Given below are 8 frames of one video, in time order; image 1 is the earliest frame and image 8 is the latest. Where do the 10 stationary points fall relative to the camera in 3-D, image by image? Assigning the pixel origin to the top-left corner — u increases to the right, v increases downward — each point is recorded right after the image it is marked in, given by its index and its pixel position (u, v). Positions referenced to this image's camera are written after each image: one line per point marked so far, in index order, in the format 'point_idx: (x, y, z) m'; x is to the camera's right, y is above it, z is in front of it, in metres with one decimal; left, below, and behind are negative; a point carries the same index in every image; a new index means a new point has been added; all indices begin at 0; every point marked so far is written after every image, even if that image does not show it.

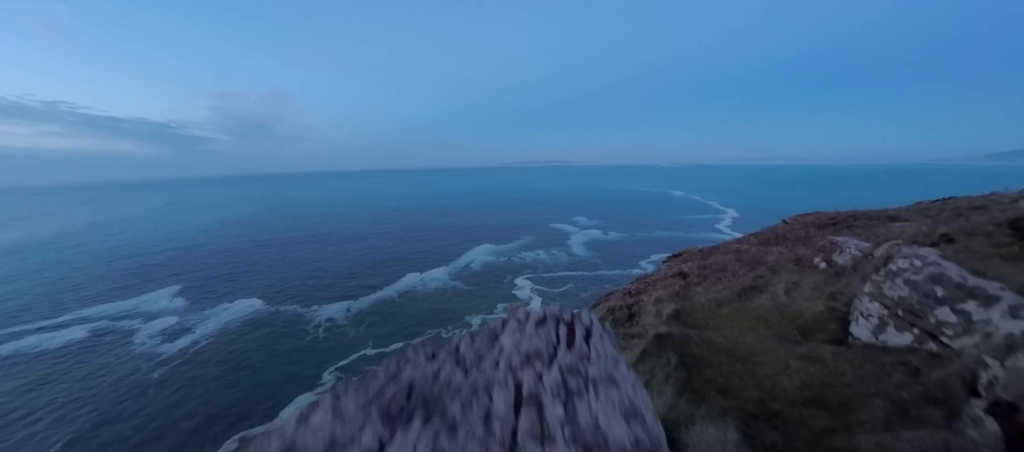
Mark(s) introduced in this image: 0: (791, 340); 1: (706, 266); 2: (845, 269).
0: (+10.2, -4.2, +11.6) m
1: (+11.9, -2.5, +19.4) m
2: (+16.0, -2.1, +15.1) m
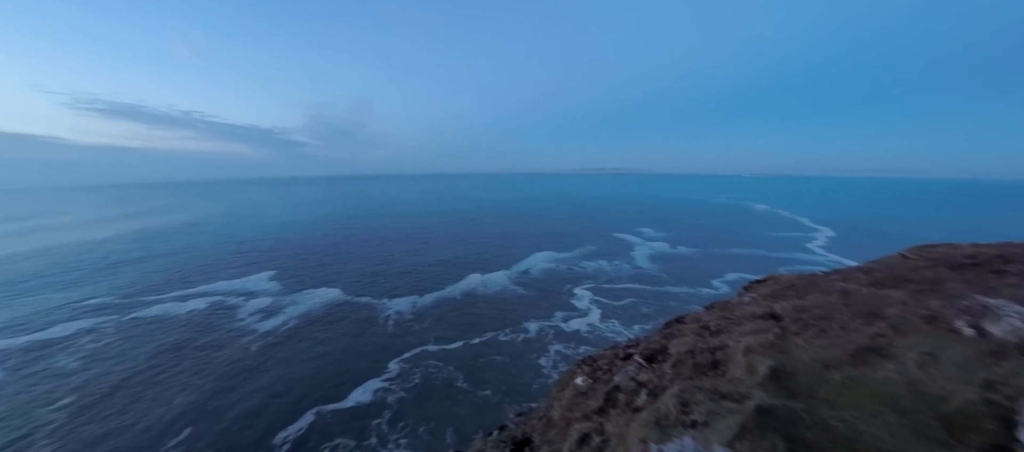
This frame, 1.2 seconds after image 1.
0: (+12.9, -6.5, +9.6) m
1: (+15.8, -4.4, +16.9) m
2: (+19.2, -4.7, +12.2) m
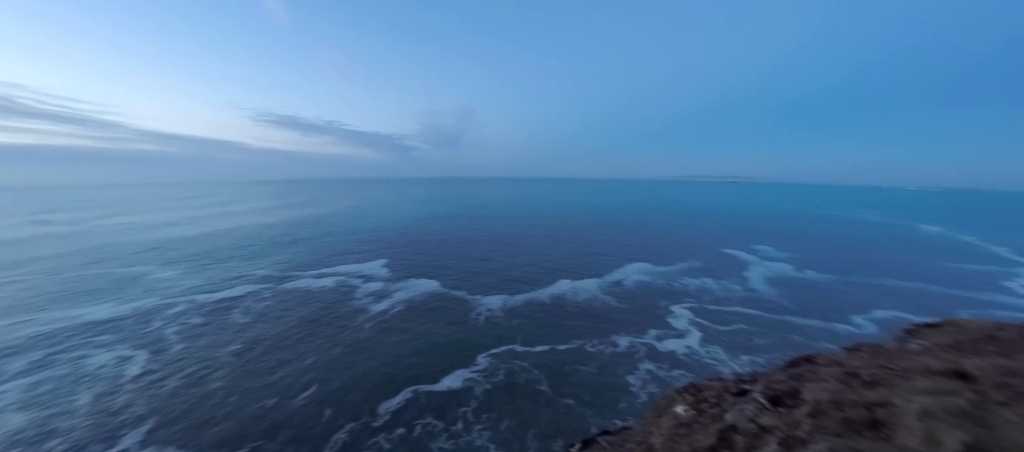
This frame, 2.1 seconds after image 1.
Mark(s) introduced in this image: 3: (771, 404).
0: (+15.9, -7.7, +6.3) m
1: (+20.4, -5.9, +12.8) m
2: (+22.7, -6.4, +7.4) m
3: (+11.3, -7.8, +13.7) m
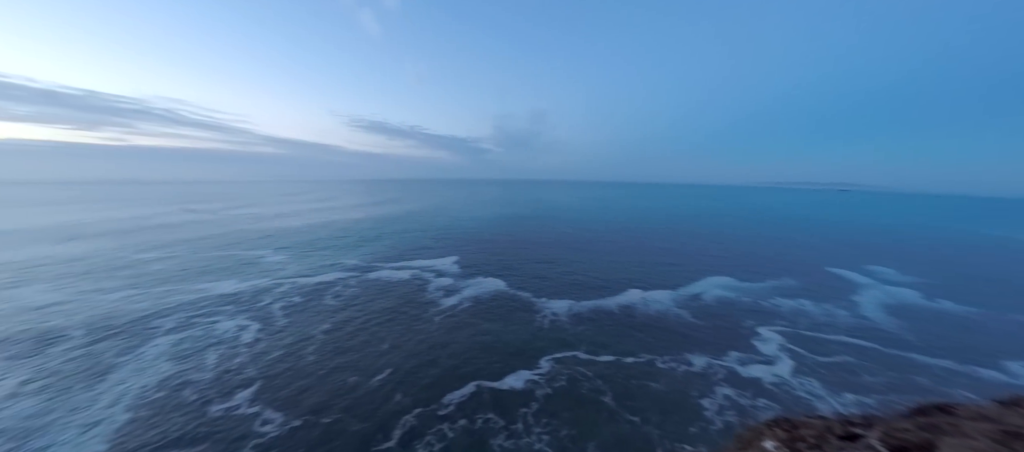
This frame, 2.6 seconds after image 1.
0: (+17.6, -8.6, +3.6) m
1: (+23.2, -7.0, +9.3) m
2: (+24.6, -7.6, +3.6) m
3: (+14.3, -8.6, +11.7) m
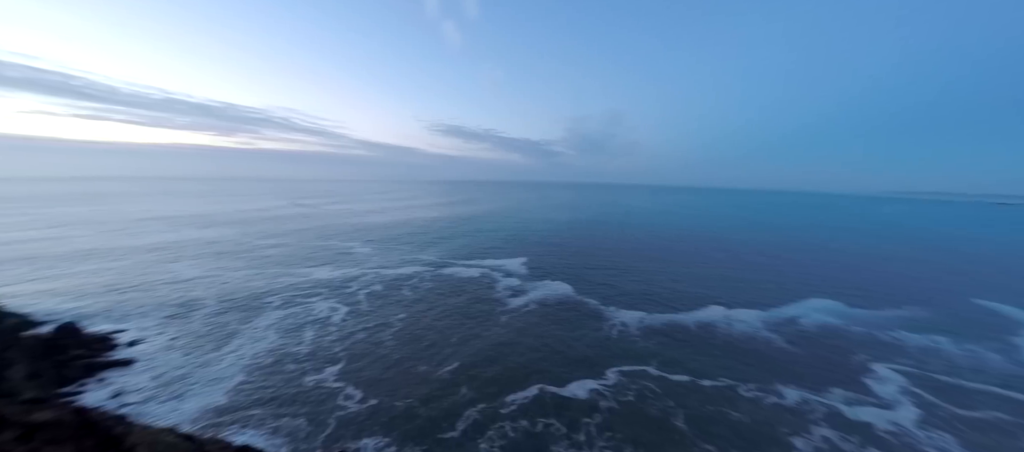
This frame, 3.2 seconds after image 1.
0: (+18.9, -9.6, +0.6) m
1: (+25.4, -8.3, +5.4) m
2: (+25.9, -8.8, -0.5) m
3: (+17.0, -9.4, +9.1) m
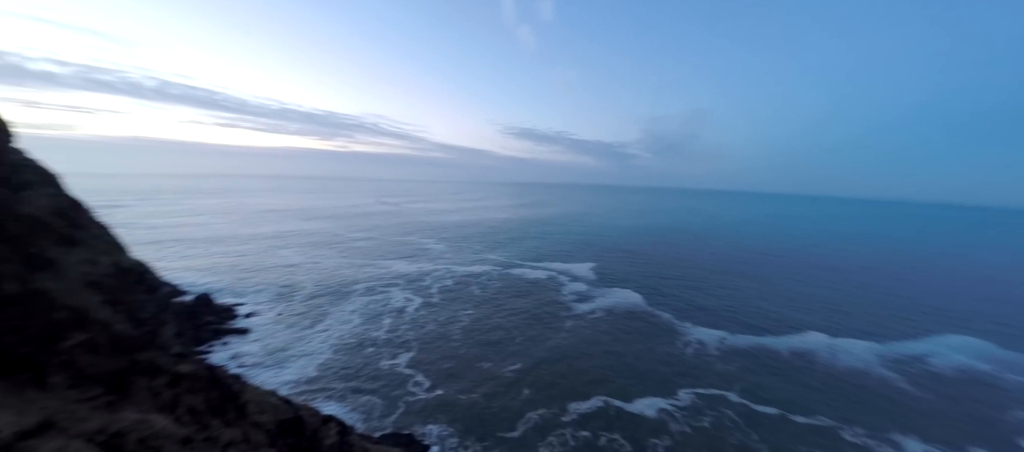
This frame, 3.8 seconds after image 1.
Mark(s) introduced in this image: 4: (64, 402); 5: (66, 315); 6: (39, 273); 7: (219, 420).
0: (+19.6, -10.5, -2.7) m
1: (+26.8, -9.5, +0.9) m
2: (+26.3, -10.1, -4.9) m
3: (+19.1, -10.3, +6.0) m
4: (-19.1, -7.2, +12.9) m
5: (-22.3, -4.3, +15.4) m
6: (-24.5, -2.4, +15.9) m
7: (-16.2, -10.5, +17.0) m
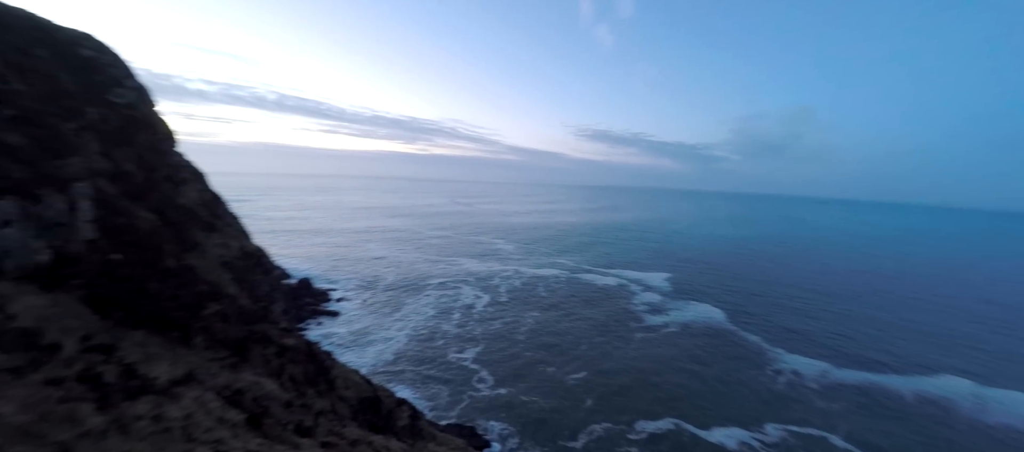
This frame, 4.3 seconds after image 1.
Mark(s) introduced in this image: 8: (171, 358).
0: (+19.6, -11.4, -6.2) m
1: (+27.4, -10.7, -3.9) m
2: (+25.8, -11.1, -9.6) m
3: (+20.6, -11.2, +2.5) m
4: (-15.6, -6.7, +15.8) m
5: (-18.3, -3.7, +18.8) m
6: (-20.3, -1.7, +19.7) m
7: (-12.2, -10.1, +19.3) m
8: (-15.6, -6.0, +14.3) m
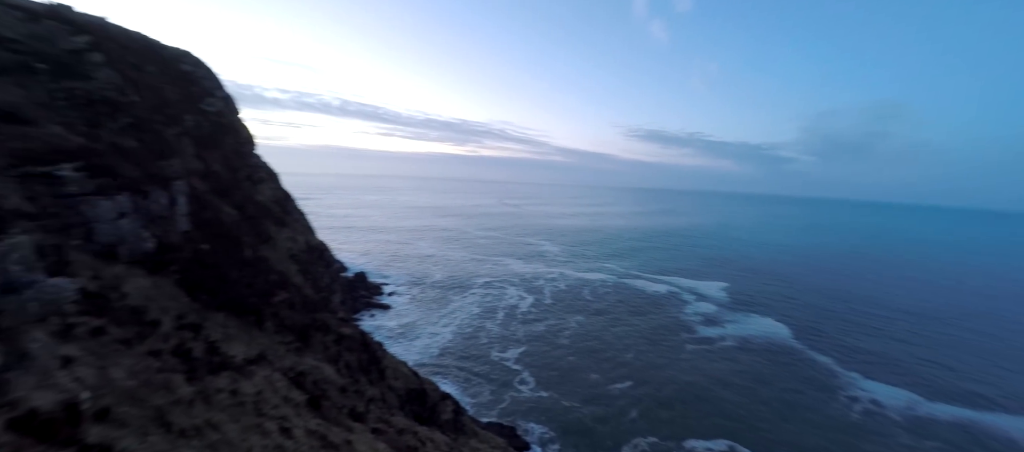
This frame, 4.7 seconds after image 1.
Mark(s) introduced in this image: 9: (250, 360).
0: (+19.4, -11.8, -8.5) m
1: (+27.4, -11.4, -7.1) m
2: (+25.2, -11.7, -12.5) m
3: (+21.4, -11.8, 0.0) m
4: (-13.0, -6.5, +17.4) m
5: (-15.2, -3.4, +20.7) m
6: (-17.0, -1.3, +21.8) m
7: (-9.3, -10.0, +20.6) m
8: (-13.1, -5.7, +16.0) m
9: (-11.9, -6.3, +14.8) m
